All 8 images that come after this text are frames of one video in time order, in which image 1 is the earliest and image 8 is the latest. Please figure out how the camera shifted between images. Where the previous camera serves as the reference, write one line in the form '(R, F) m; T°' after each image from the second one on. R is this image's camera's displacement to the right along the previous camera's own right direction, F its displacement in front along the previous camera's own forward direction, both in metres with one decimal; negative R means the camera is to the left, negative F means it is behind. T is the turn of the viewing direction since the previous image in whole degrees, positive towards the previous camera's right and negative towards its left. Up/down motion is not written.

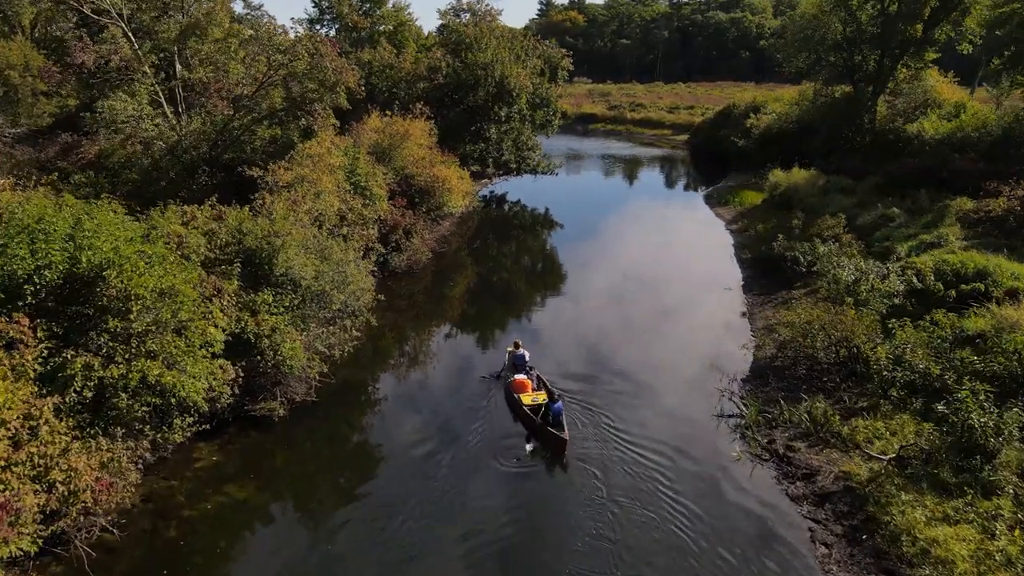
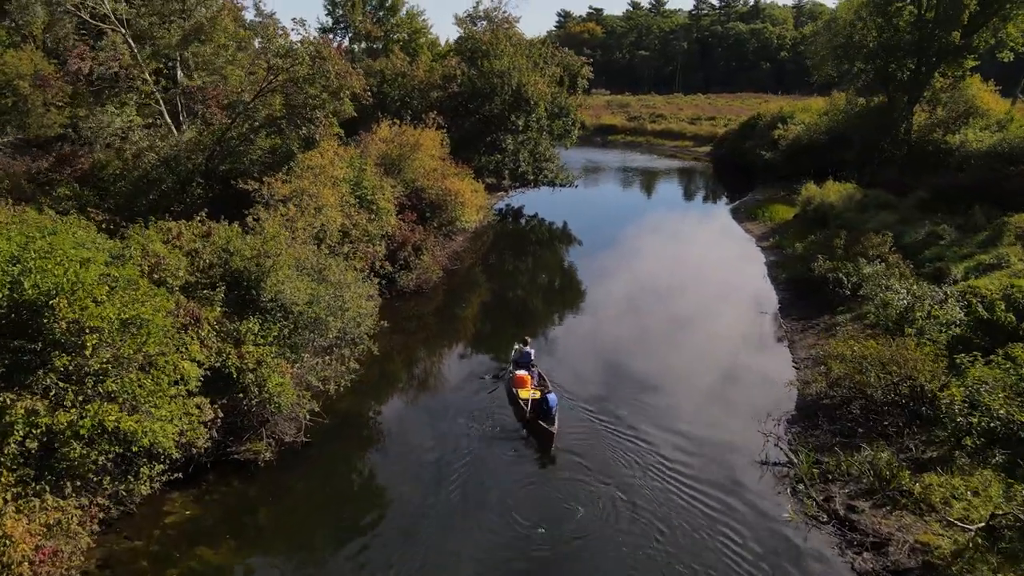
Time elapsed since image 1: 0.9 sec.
(0.0, +2.2) m; -1°
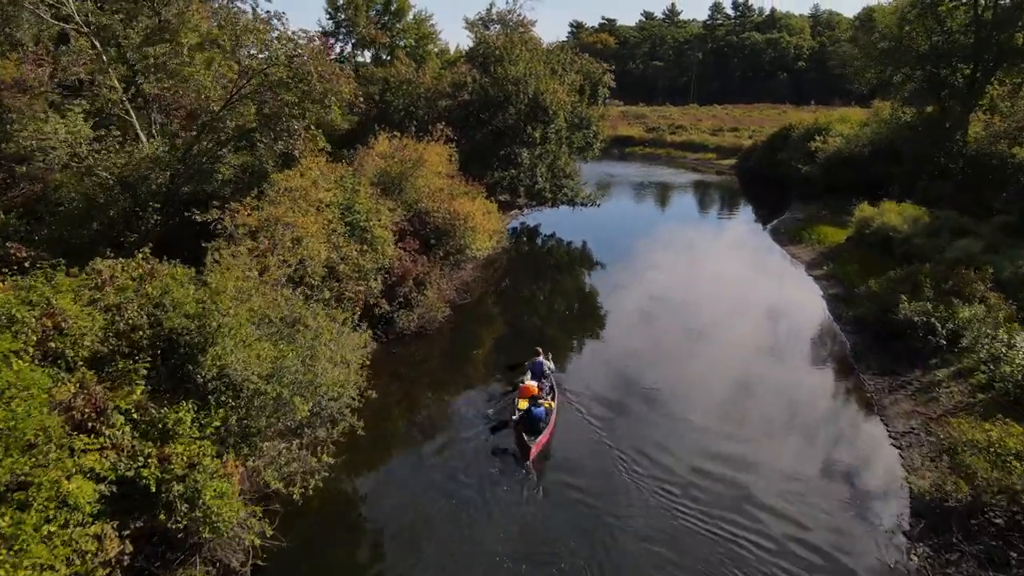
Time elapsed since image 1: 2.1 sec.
(-0.3, +4.5) m; -1°
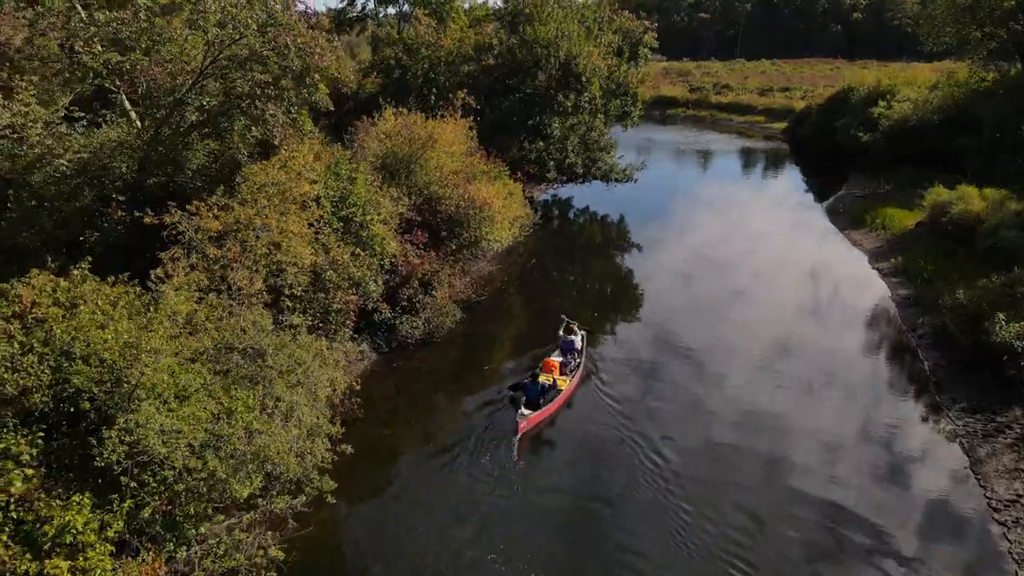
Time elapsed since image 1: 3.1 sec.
(+0.5, +3.3) m; -3°
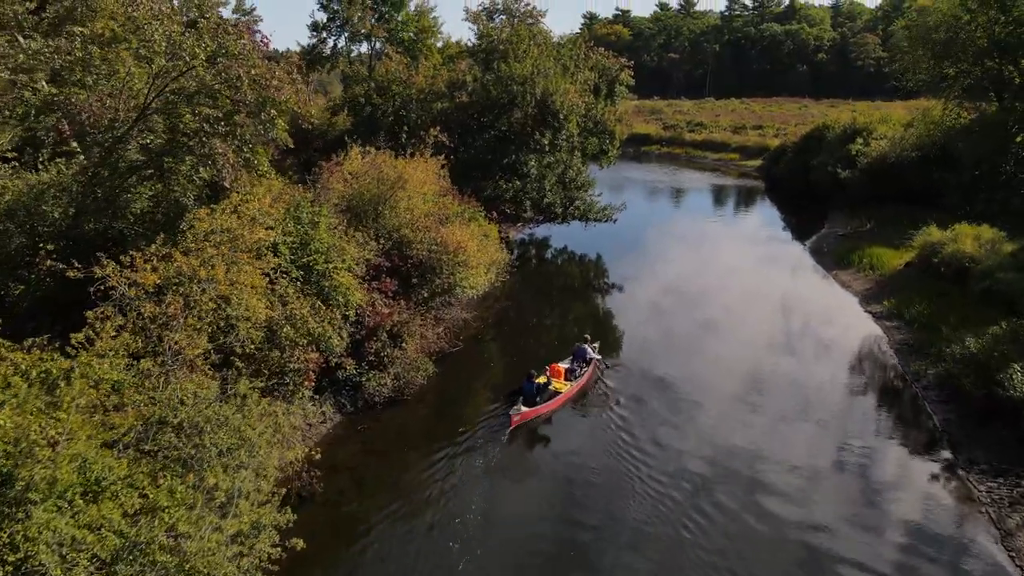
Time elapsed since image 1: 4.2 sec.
(0.0, +1.7) m; +2°
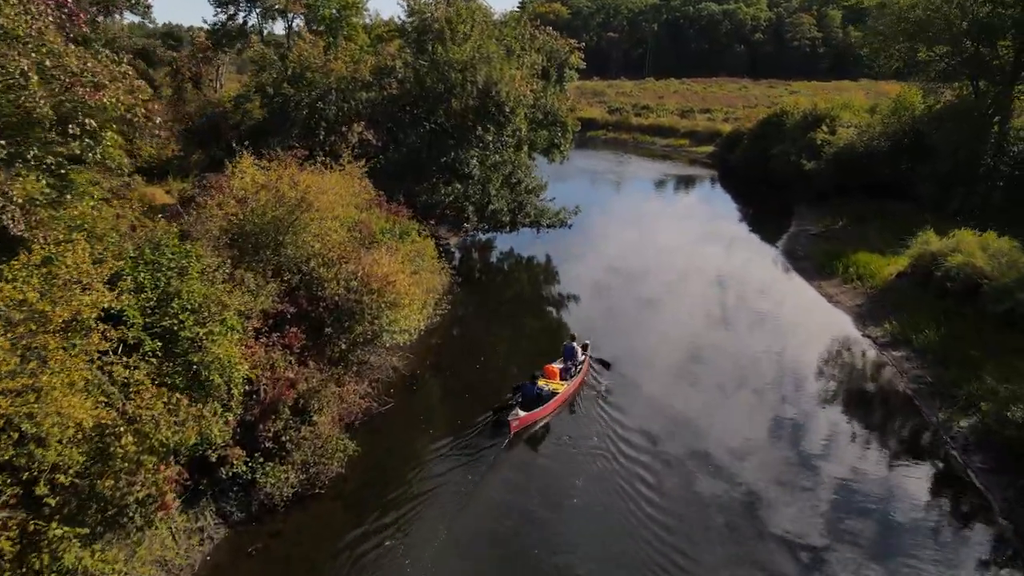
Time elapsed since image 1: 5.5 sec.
(0.0, +4.8) m; +4°
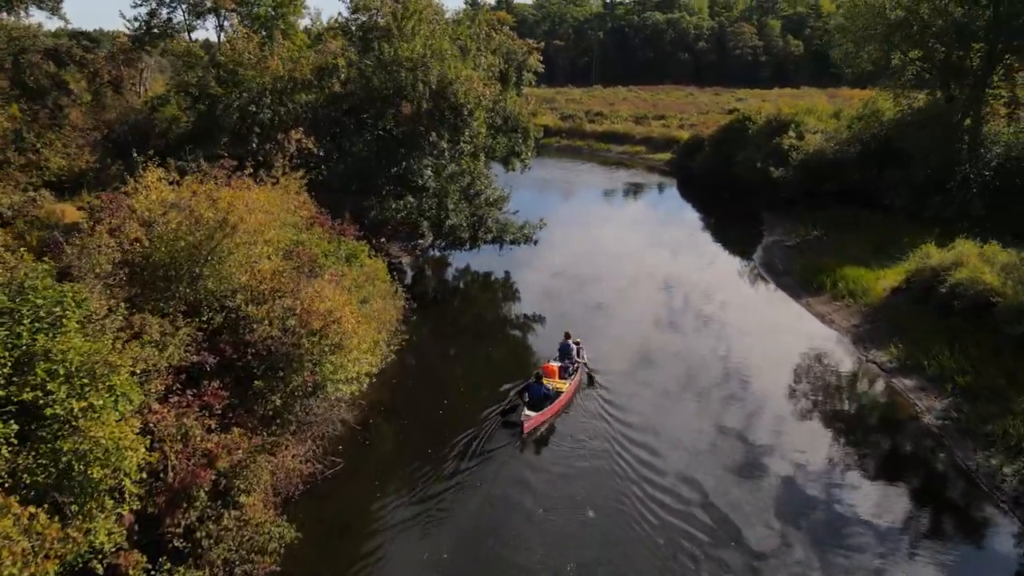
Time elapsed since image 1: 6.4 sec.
(-0.5, +3.1) m; +4°
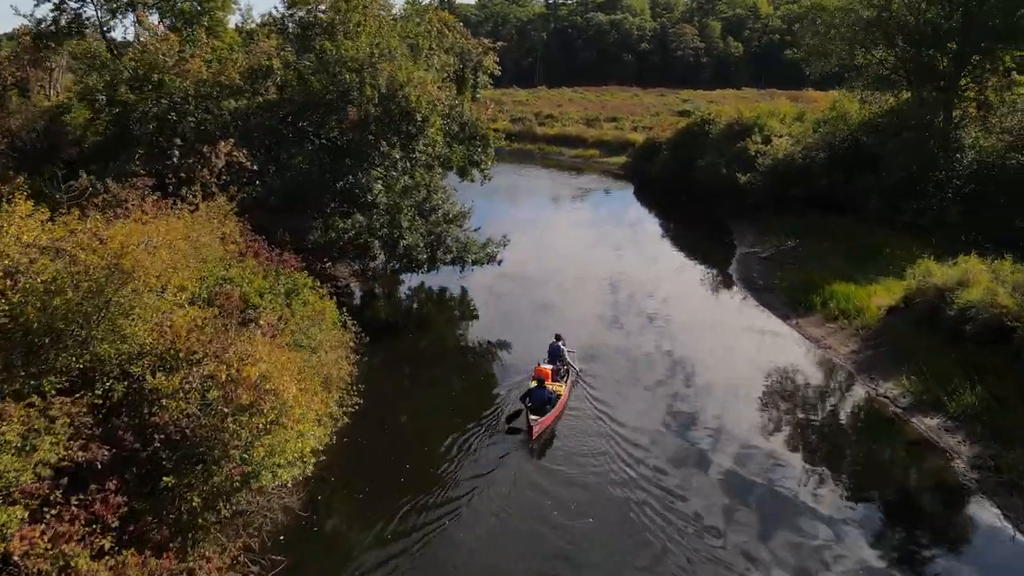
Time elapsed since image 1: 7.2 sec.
(-0.6, +2.9) m; +4°
